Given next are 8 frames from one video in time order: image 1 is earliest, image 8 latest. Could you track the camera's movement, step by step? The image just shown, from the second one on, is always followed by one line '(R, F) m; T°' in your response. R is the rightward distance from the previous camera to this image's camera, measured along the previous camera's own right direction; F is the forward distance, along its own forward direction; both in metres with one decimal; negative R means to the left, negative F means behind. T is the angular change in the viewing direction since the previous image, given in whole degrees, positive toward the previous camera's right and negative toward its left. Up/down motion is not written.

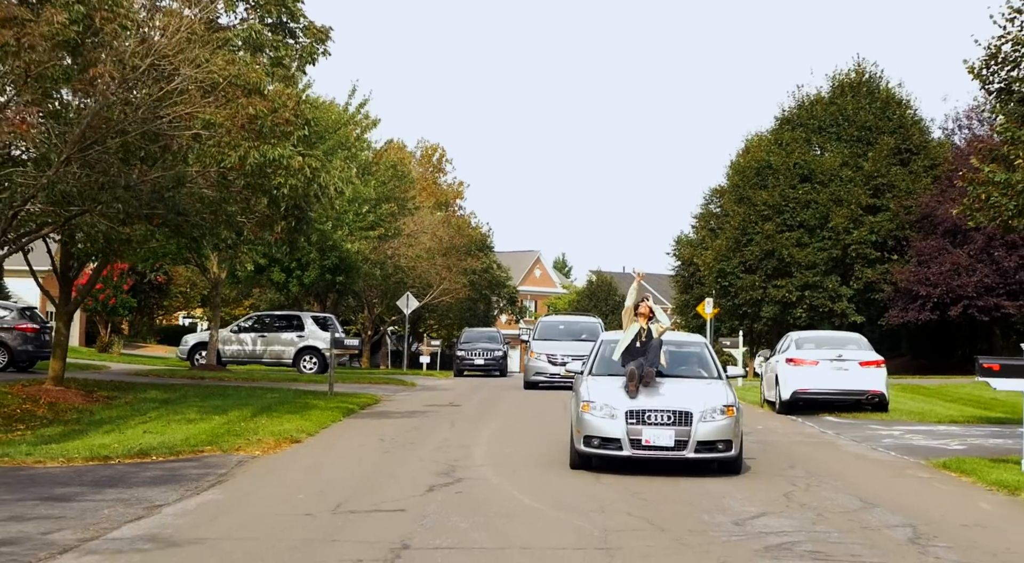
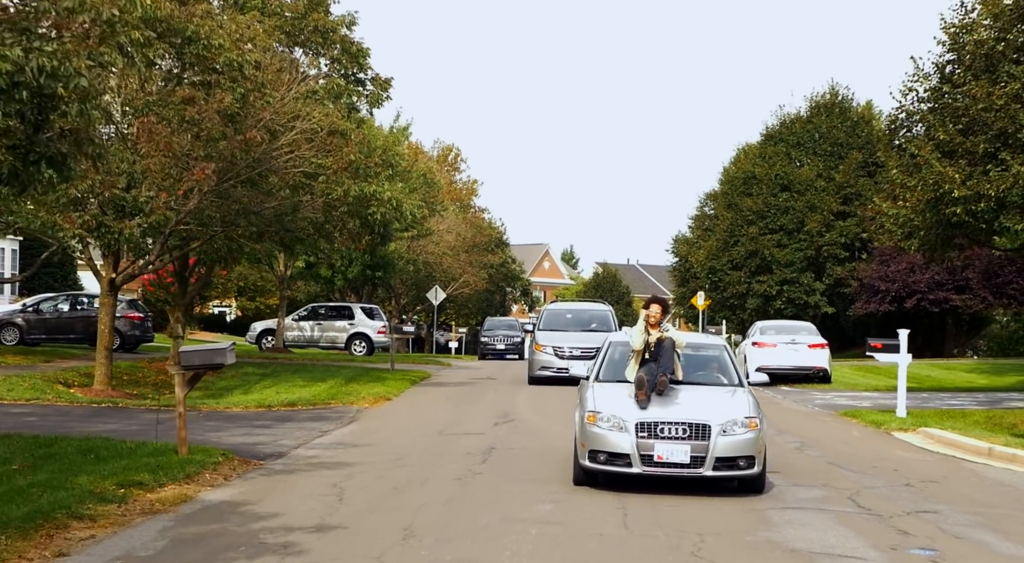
(-0.5, -5.7) m; 0°
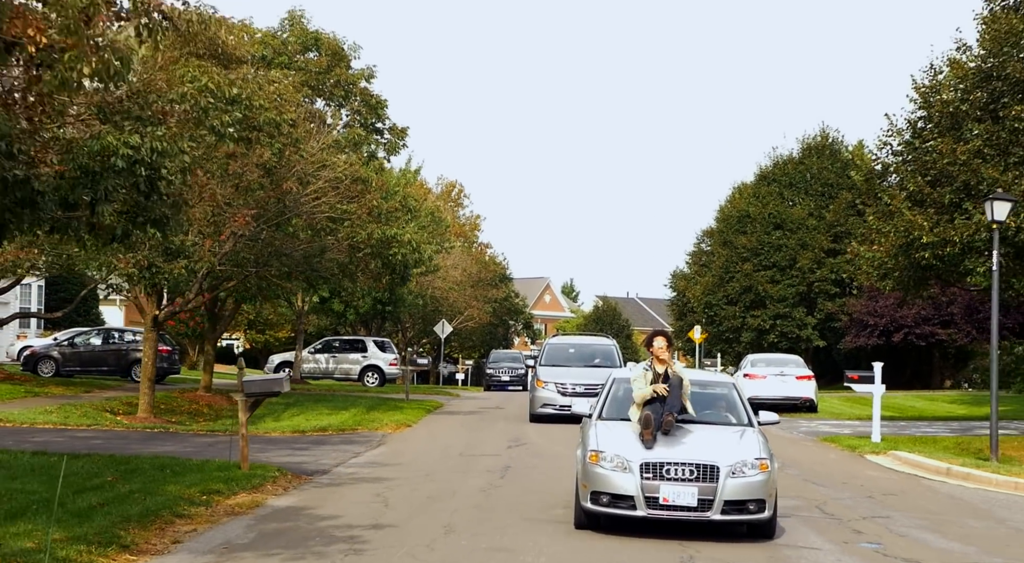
(-0.2, -1.9) m; 0°
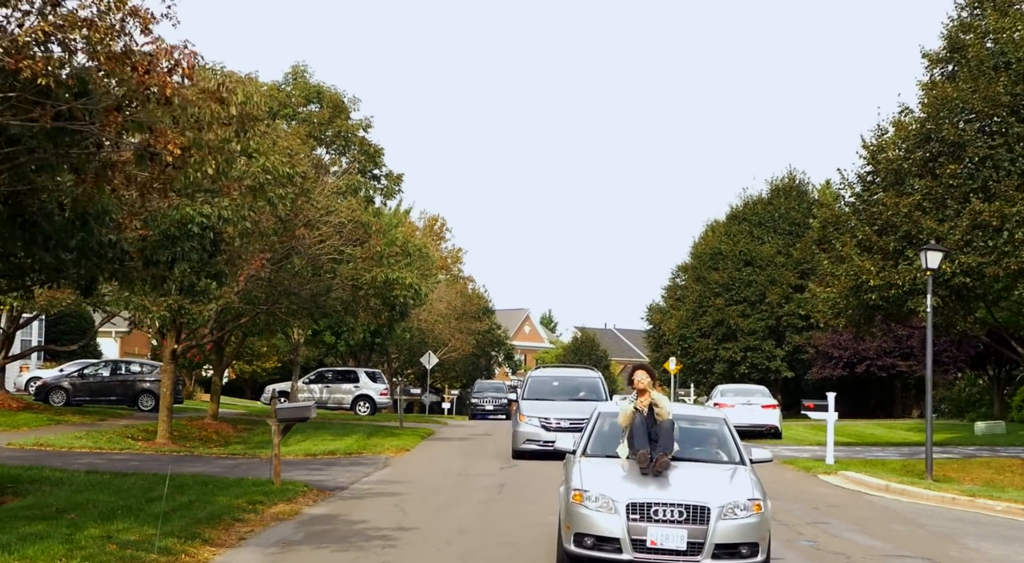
(-0.3, -2.2) m; +1°
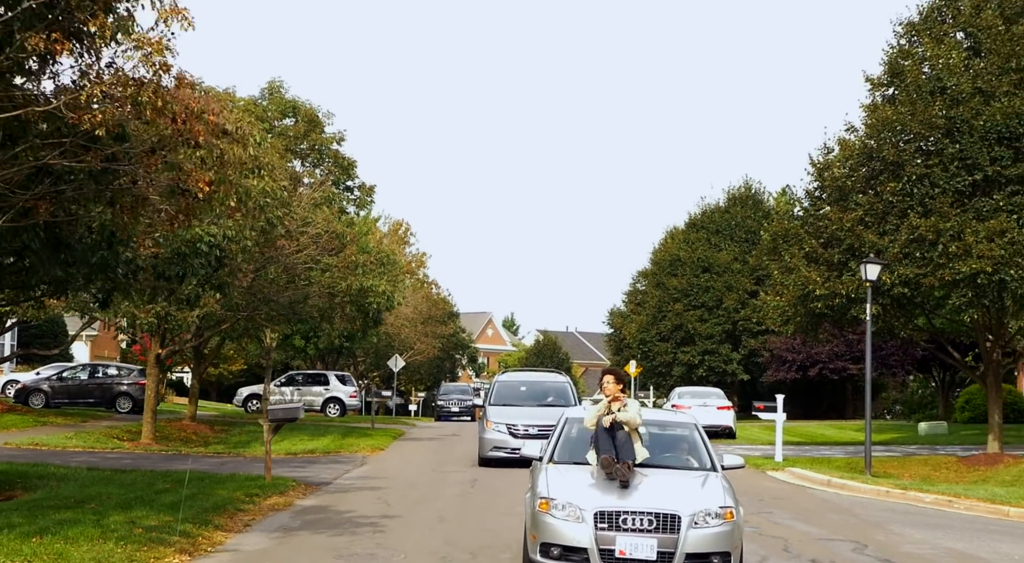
(-0.2, -1.4) m; +2°
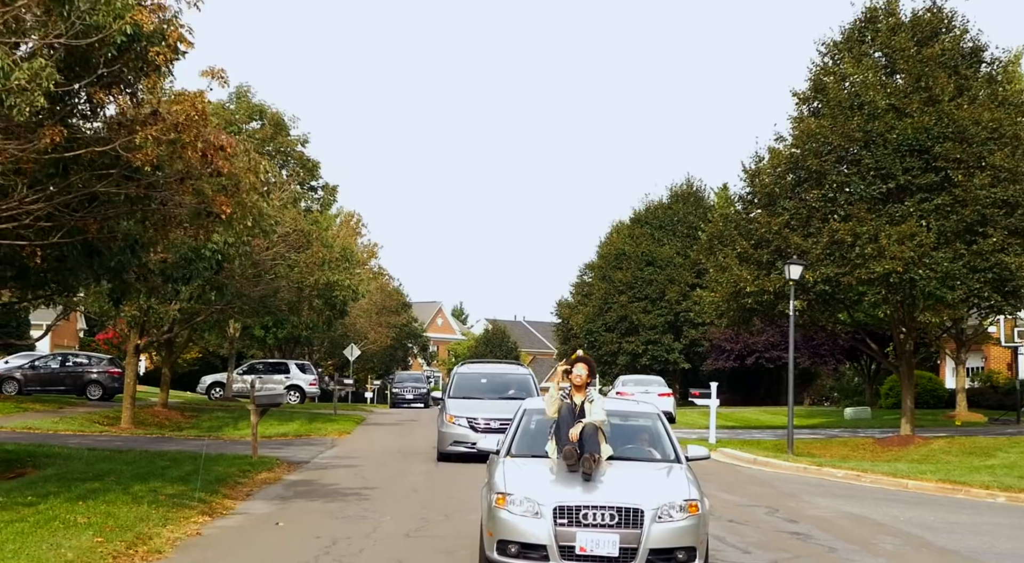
(-0.2, -2.1) m; +3°
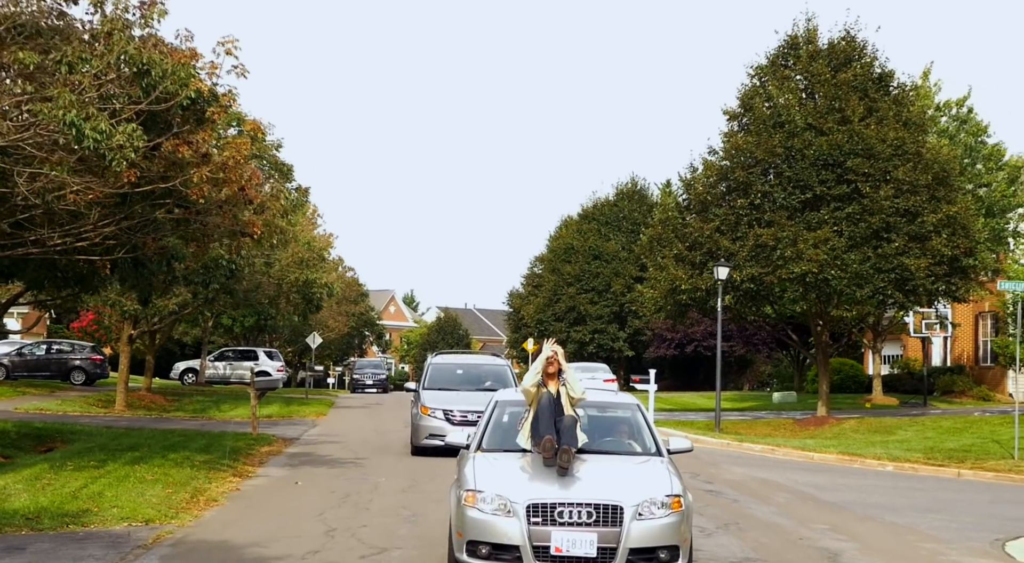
(-0.3, -3.1) m; +3°
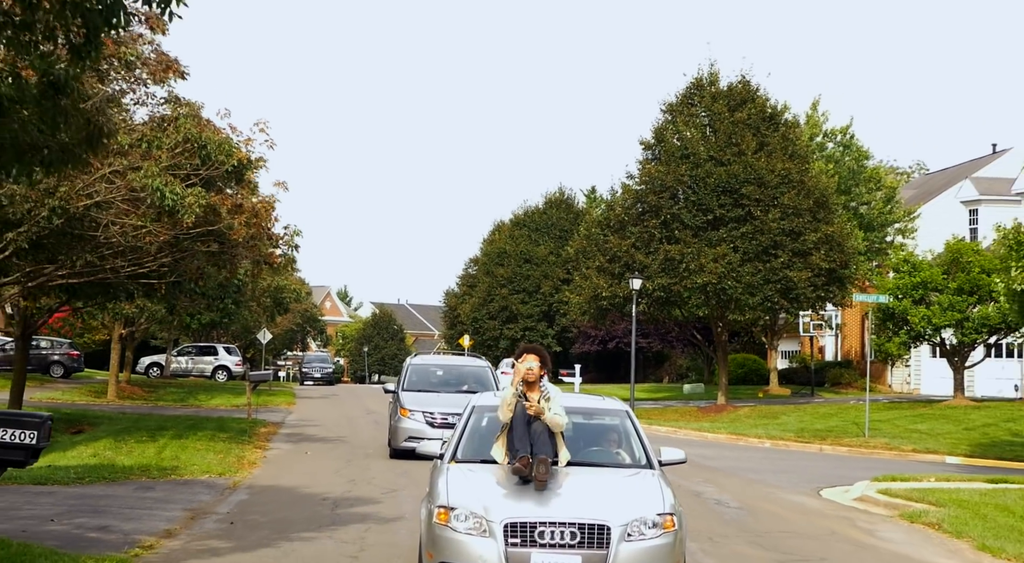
(-0.5, -4.9) m; +4°
